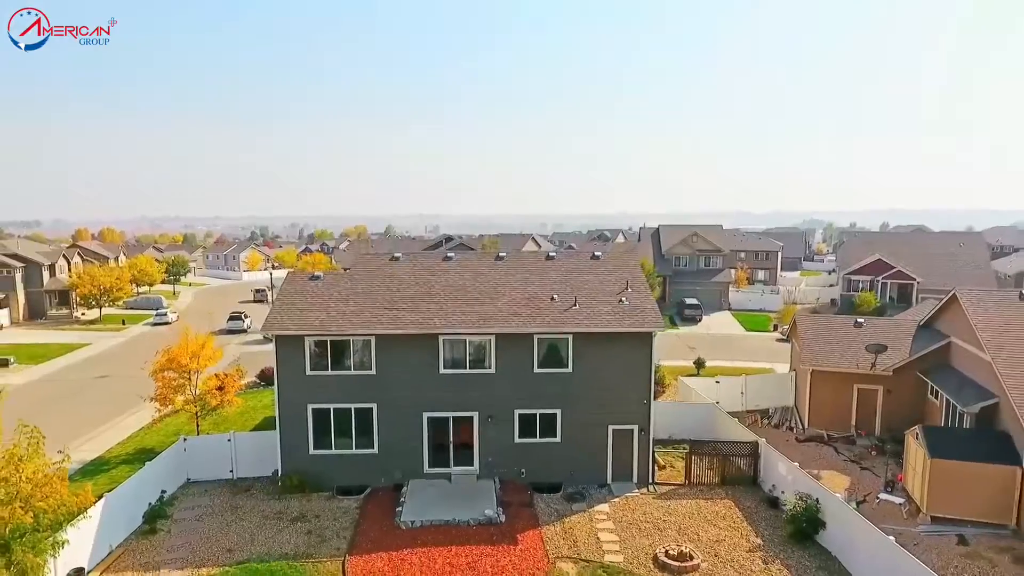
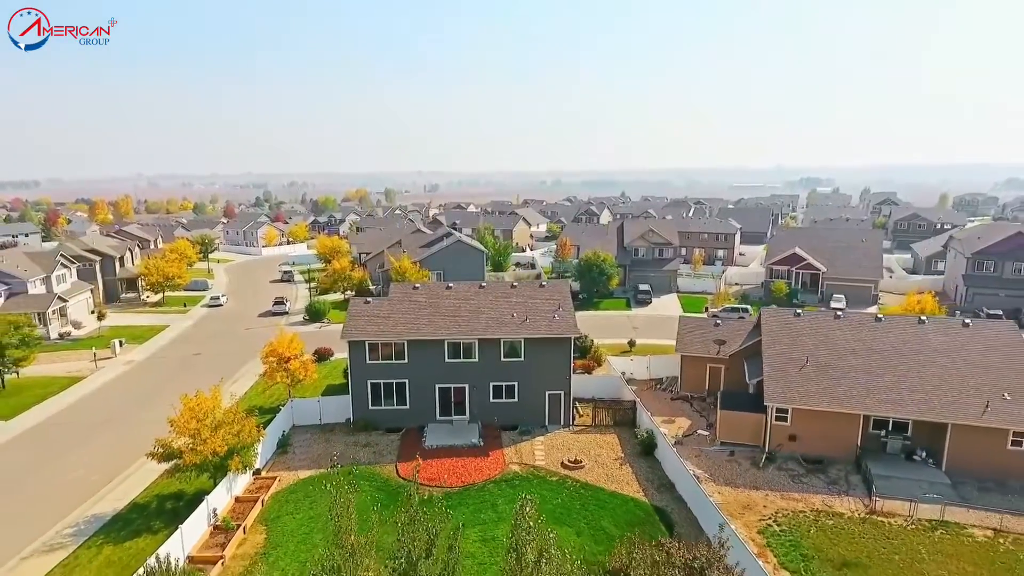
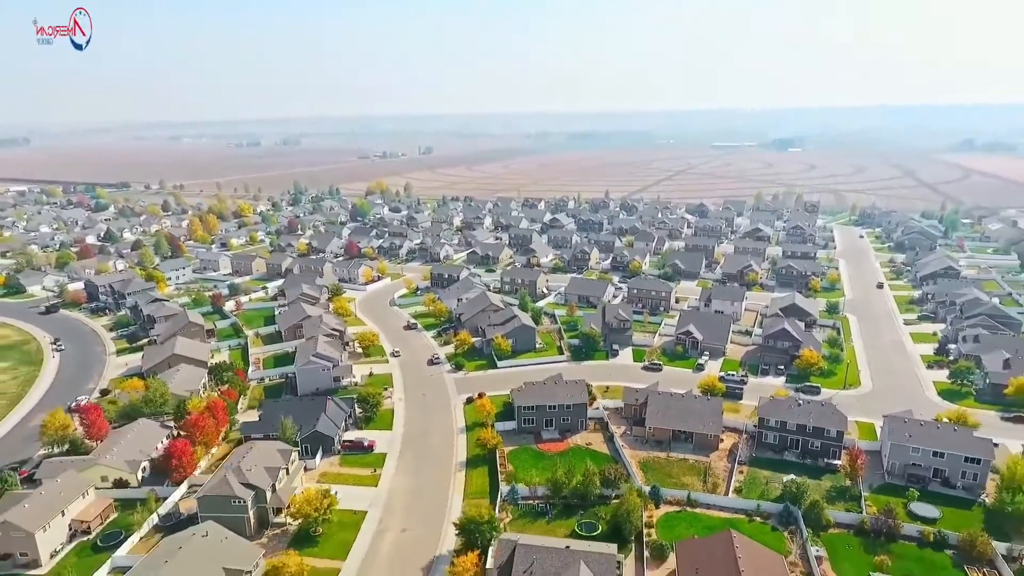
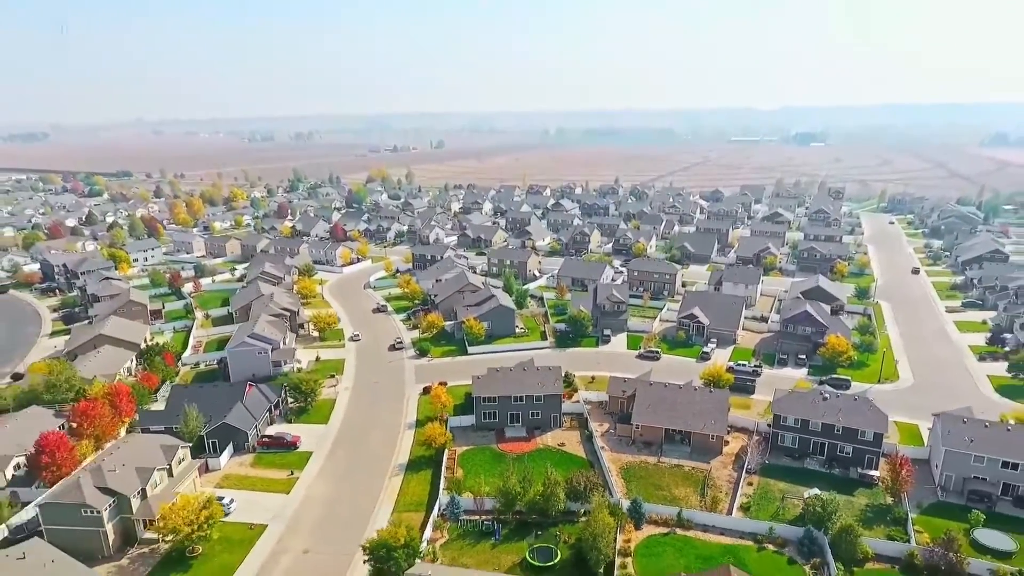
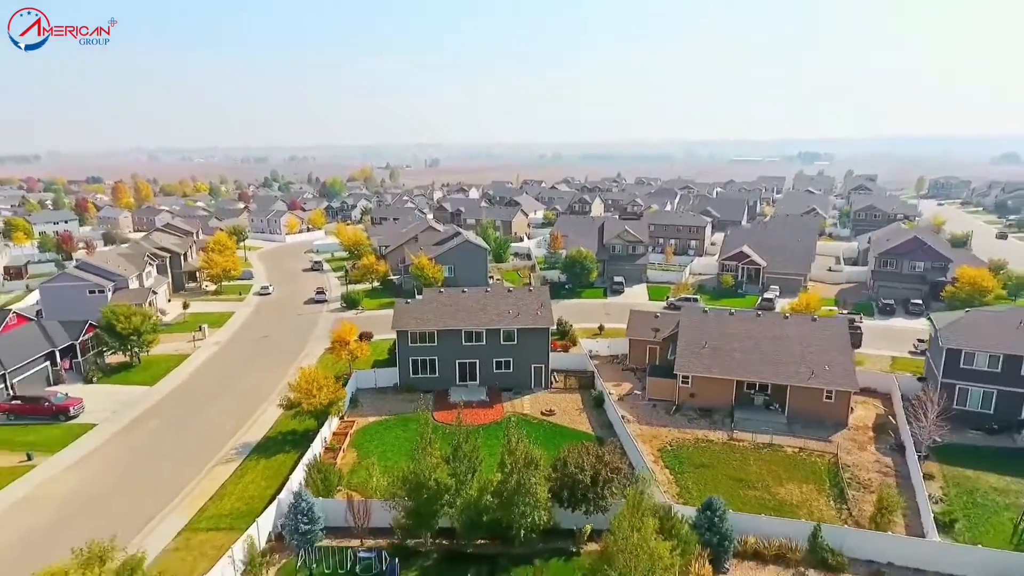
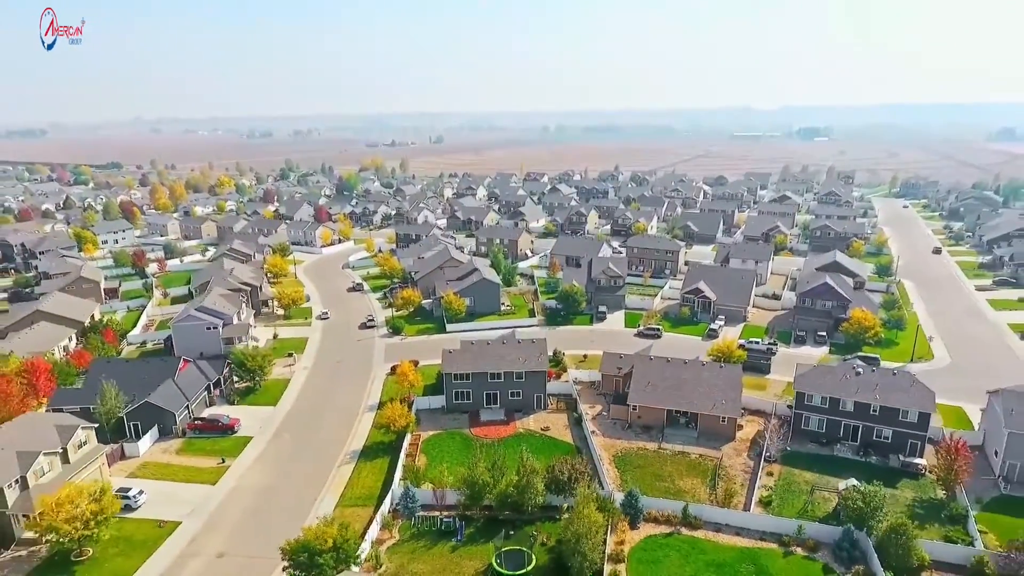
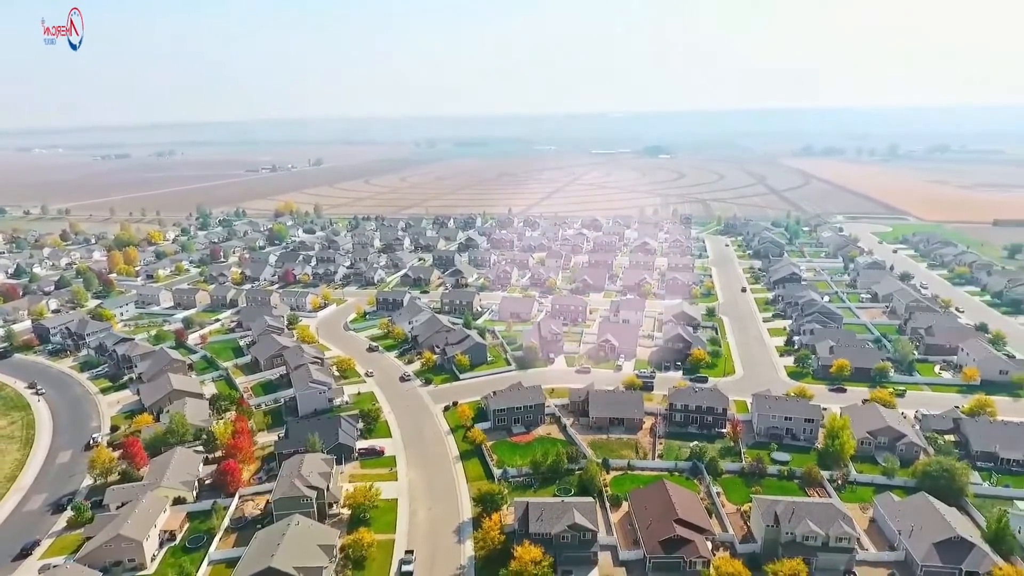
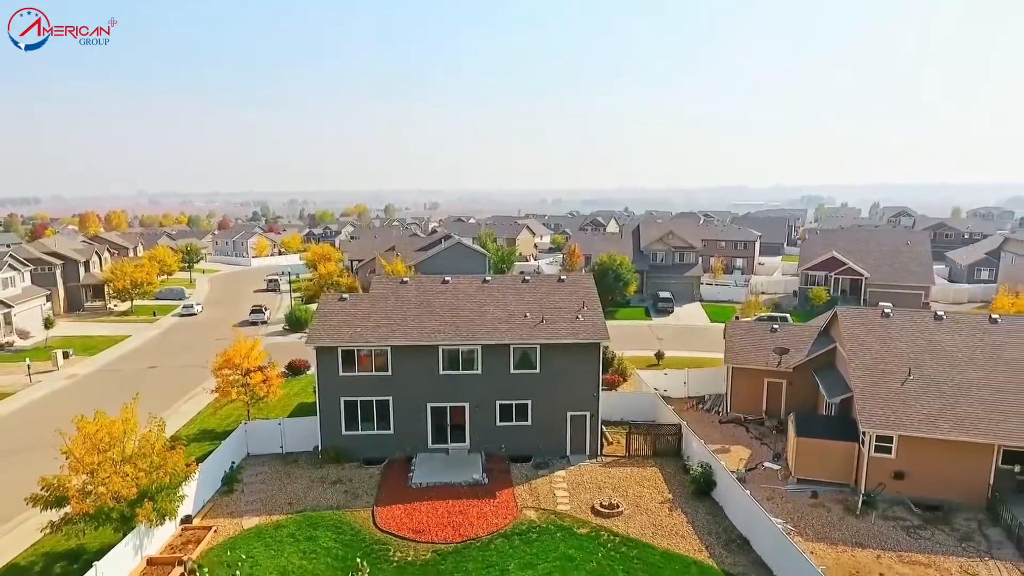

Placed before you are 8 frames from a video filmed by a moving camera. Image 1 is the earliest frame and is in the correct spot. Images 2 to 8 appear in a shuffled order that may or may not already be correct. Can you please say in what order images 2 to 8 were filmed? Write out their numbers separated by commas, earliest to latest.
8, 2, 5, 6, 4, 3, 7
